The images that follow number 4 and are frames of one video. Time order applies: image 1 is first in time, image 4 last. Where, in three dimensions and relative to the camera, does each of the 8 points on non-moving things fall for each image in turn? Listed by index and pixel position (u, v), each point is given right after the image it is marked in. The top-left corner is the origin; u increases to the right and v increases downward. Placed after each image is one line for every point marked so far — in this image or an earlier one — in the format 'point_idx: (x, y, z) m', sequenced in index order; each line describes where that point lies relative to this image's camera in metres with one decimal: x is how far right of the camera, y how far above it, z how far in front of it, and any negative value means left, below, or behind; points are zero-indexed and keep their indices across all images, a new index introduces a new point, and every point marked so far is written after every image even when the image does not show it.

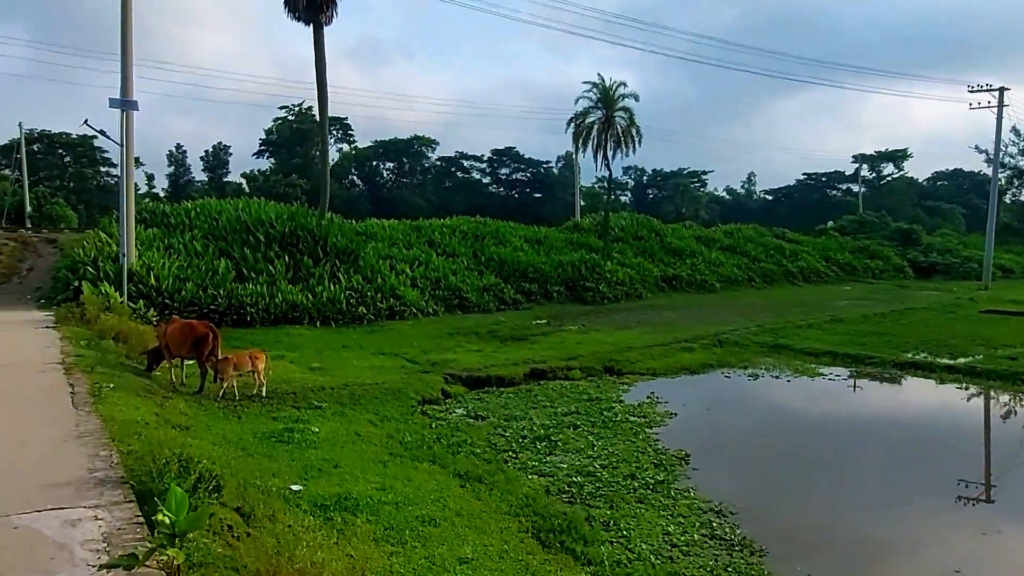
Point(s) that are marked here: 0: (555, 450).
0: (+0.5, -1.7, +7.7) m
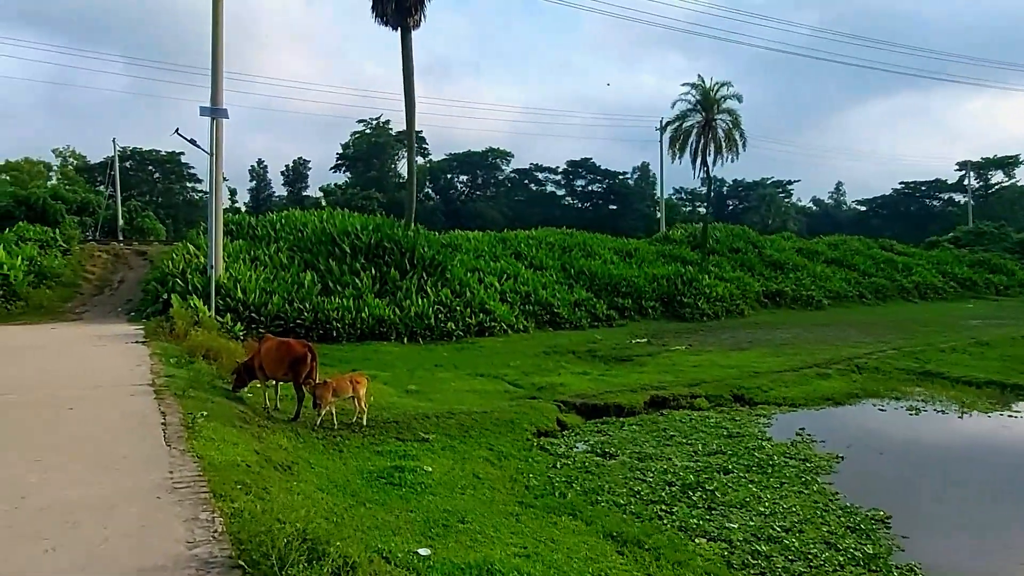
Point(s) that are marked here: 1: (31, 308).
0: (+1.8, -1.9, +6.4) m
1: (-10.4, -0.4, +15.7) m
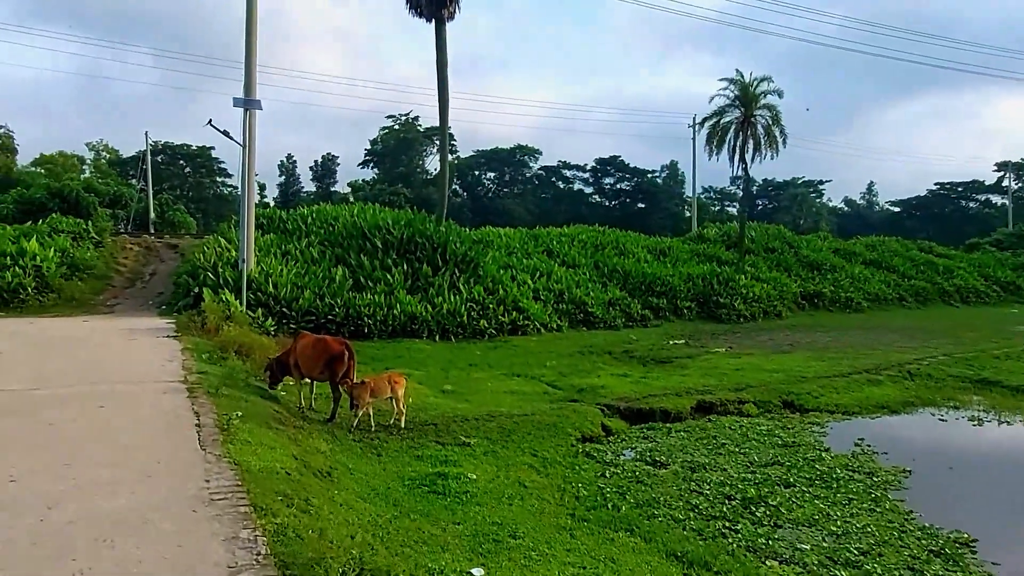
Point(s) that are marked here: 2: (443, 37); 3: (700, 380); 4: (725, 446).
0: (+2.2, -1.9, +6.0) m
1: (-9.6, -0.3, +15.6) m
2: (-1.8, +6.6, +19.1) m
3: (+3.0, -1.5, +11.7) m
4: (+2.5, -1.8, +8.5) m
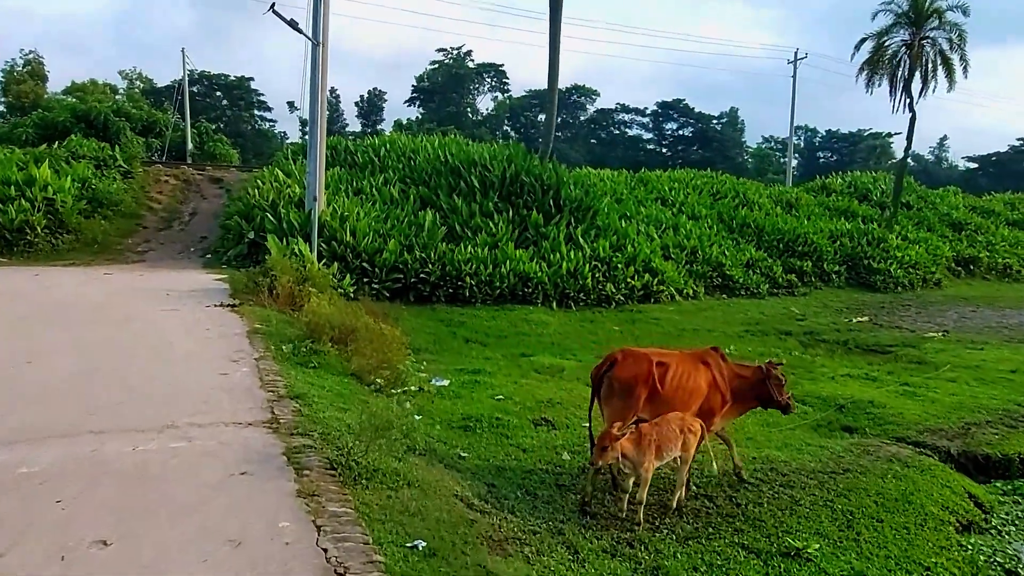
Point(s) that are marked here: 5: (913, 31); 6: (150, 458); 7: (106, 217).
0: (+4.2, -1.9, +2.2) m
1: (-7.2, +0.7, +12.2) m
2: (+0.9, +7.6, +14.9) m
3: (+5.3, -1.1, +7.9) m
4: (+4.6, -1.7, +4.8) m
5: (+10.0, +6.4, +18.2) m
6: (-1.7, -0.7, +3.4) m
7: (-7.4, +1.3, +13.3) m
